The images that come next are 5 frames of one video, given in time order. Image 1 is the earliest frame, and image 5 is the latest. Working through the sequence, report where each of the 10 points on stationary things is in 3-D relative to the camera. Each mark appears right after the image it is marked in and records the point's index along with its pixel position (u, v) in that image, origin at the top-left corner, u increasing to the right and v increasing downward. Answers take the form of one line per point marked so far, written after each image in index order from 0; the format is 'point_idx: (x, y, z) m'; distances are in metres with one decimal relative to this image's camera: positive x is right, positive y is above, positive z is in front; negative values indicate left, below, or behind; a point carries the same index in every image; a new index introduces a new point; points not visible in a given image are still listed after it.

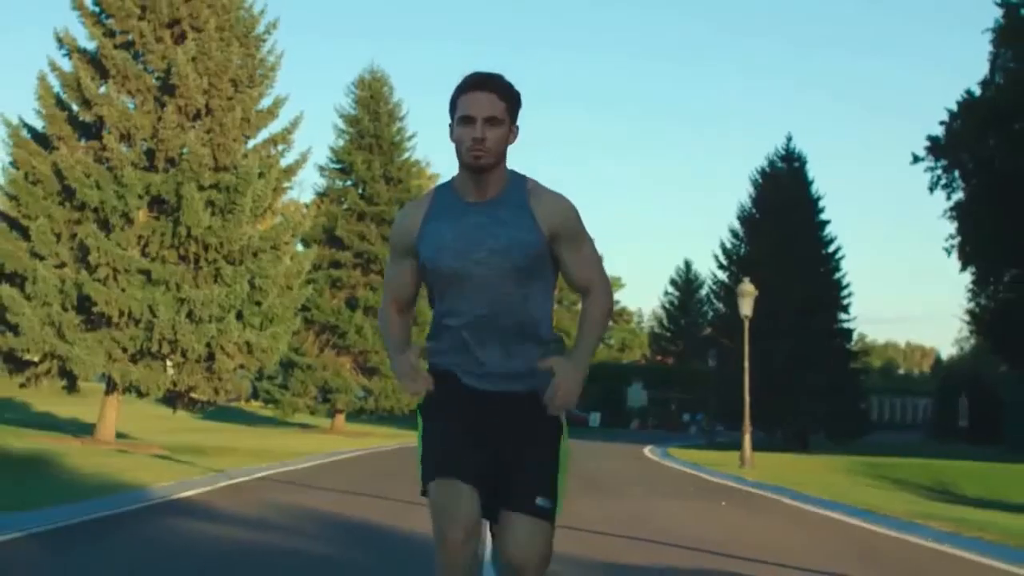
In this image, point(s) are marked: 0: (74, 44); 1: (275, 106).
0: (-5.6, +3.1, +18.0) m
1: (-3.1, +2.4, +18.5) m
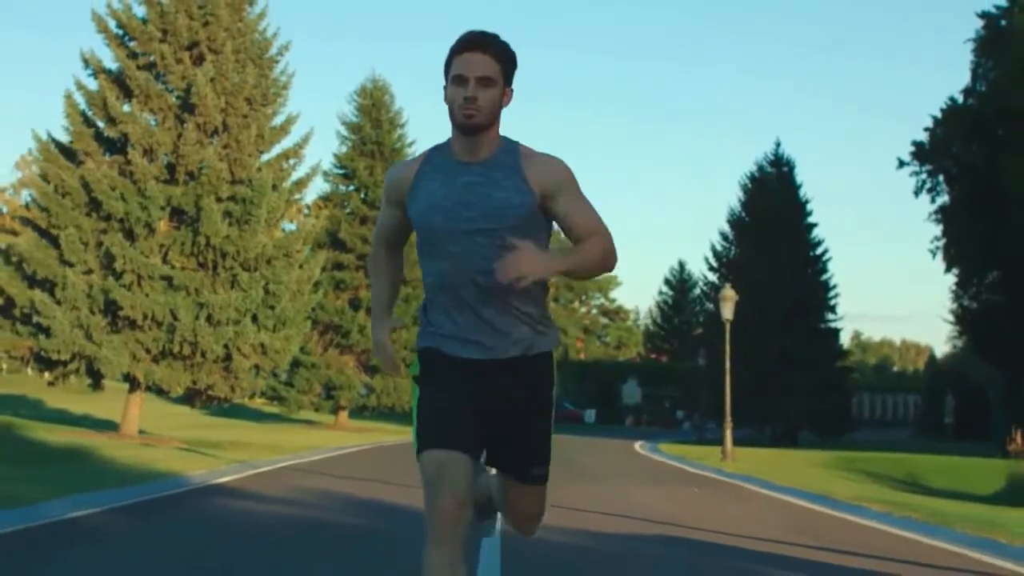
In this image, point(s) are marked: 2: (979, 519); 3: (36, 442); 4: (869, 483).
0: (-5.6, +3.0, +19.3) m
1: (-3.2, +2.3, +19.8) m
2: (+4.5, -2.2, +13.2) m
3: (-5.6, -1.8, +16.9) m
4: (+4.7, -2.6, +18.3) m
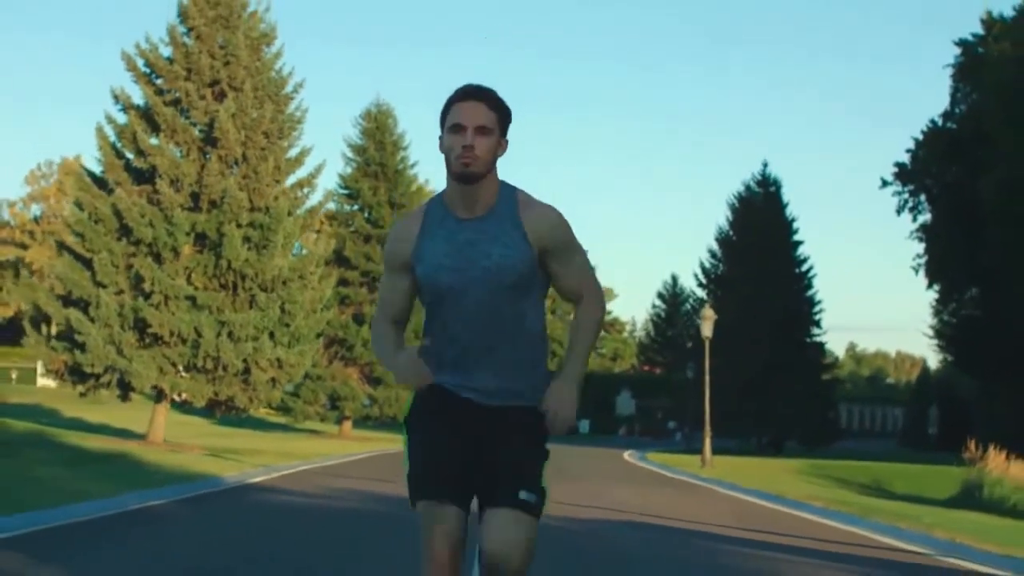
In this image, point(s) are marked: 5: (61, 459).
0: (-5.7, +2.8, +20.9) m
1: (-3.2, +2.1, +21.5) m
2: (+4.4, -2.4, +14.9) m
3: (-5.7, -2.1, +18.5) m
4: (+4.6, -2.9, +20.0) m
5: (-5.0, -1.9, +15.7) m
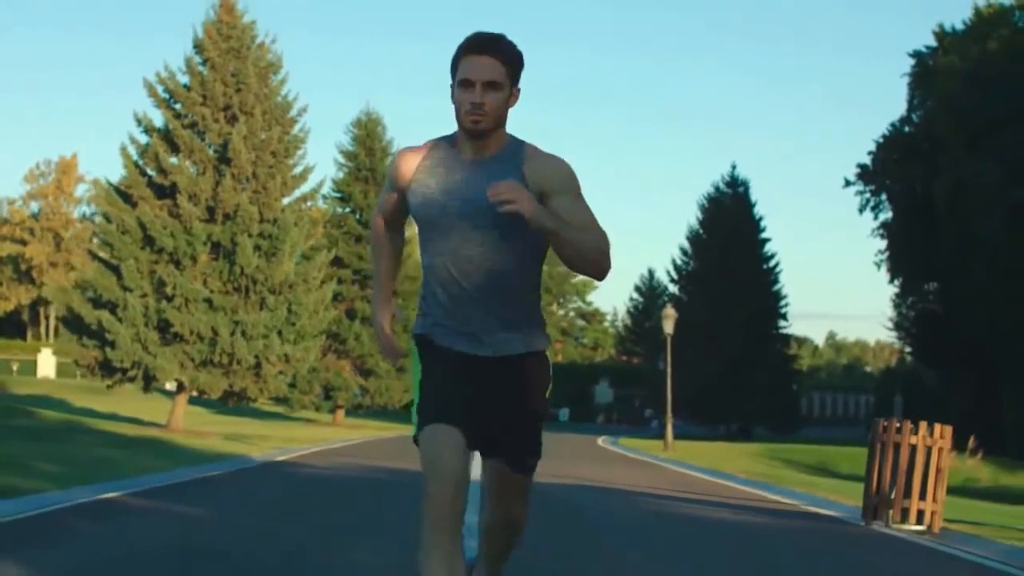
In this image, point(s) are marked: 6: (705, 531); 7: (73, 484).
0: (-6.0, +2.7, +23.3) m
1: (-3.5, +2.0, +23.9) m
2: (+4.2, -2.5, +17.4) m
3: (-6.0, -2.2, +21.0) m
4: (+4.3, -2.9, +22.5) m
5: (-5.3, -2.0, +18.2) m
6: (+1.8, -2.2, +12.9) m
7: (-4.3, -1.9, +13.8) m
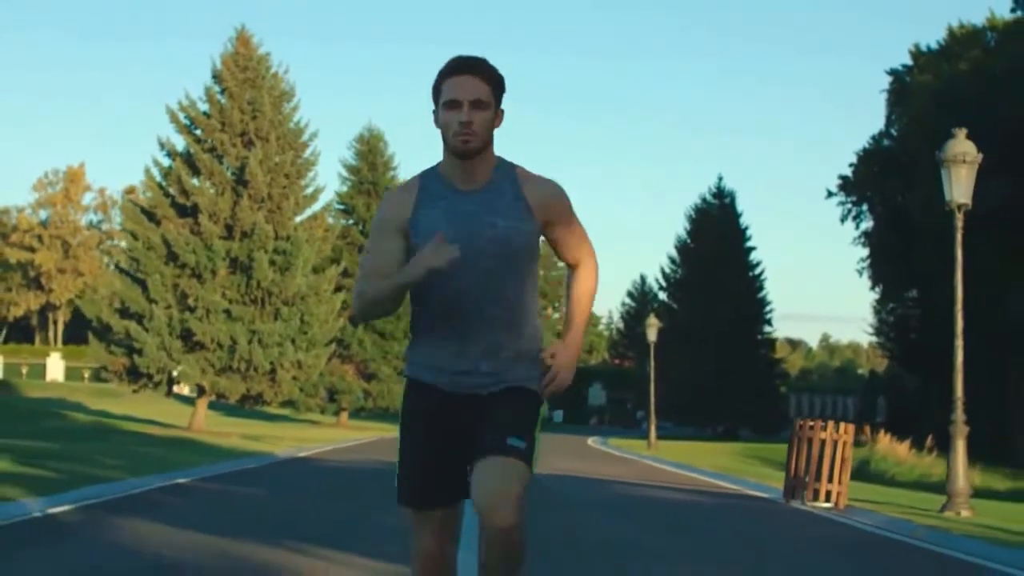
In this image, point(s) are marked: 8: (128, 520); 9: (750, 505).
0: (-6.1, +2.5, +25.2) m
1: (-3.6, +1.8, +25.8) m
2: (+4.1, -2.7, +19.4) m
3: (-6.0, -2.4, +22.9) m
4: (+4.2, -3.1, +24.5) m
5: (-5.3, -2.2, +20.1) m
6: (+1.7, -2.4, +14.9) m
7: (-4.3, -2.1, +15.7) m
8: (-3.4, -2.0, +12.2) m
9: (+2.7, -2.5, +16.1) m
